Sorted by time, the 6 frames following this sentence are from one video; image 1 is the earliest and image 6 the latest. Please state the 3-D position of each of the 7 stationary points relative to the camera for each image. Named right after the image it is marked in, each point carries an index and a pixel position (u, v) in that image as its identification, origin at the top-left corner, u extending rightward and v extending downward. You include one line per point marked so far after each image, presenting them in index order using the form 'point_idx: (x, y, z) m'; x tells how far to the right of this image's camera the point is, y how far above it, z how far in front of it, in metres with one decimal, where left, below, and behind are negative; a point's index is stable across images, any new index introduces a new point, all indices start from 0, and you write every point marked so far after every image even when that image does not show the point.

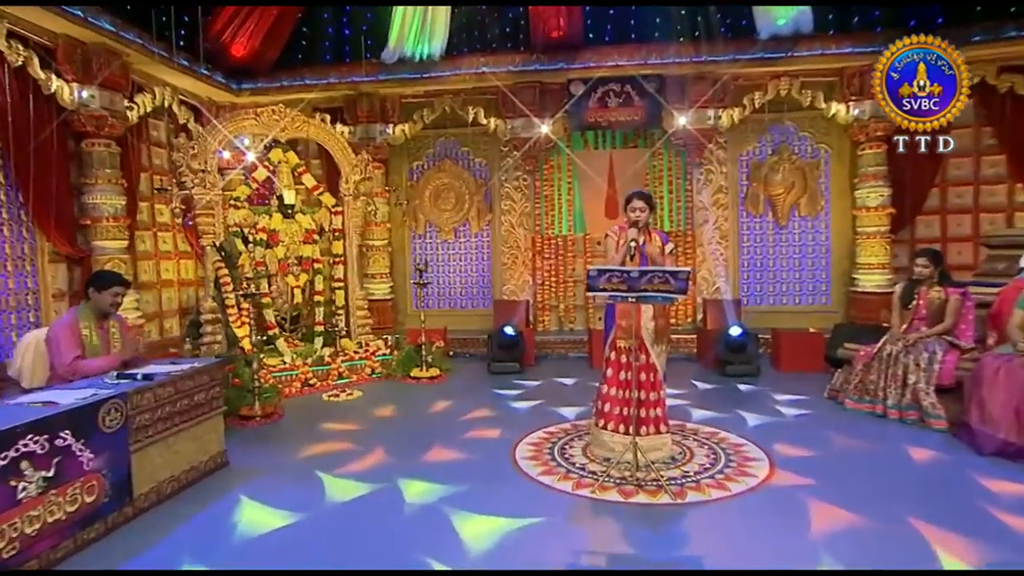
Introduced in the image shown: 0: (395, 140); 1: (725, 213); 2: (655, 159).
0: (-1.5, +1.9, +7.8) m
1: (+2.7, +1.0, +7.8) m
2: (+1.9, +1.7, +7.9) m
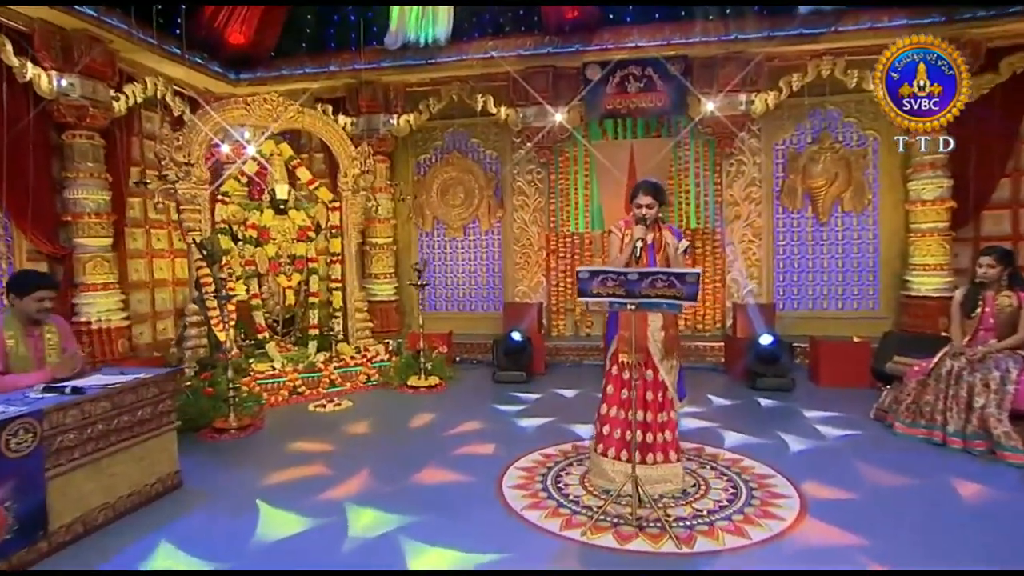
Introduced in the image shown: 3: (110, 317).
0: (-1.3, +1.9, +7.3) m
1: (+2.9, +0.9, +7.1) m
2: (+2.0, +1.6, +7.2) m
3: (-3.8, -0.3, +5.8) m
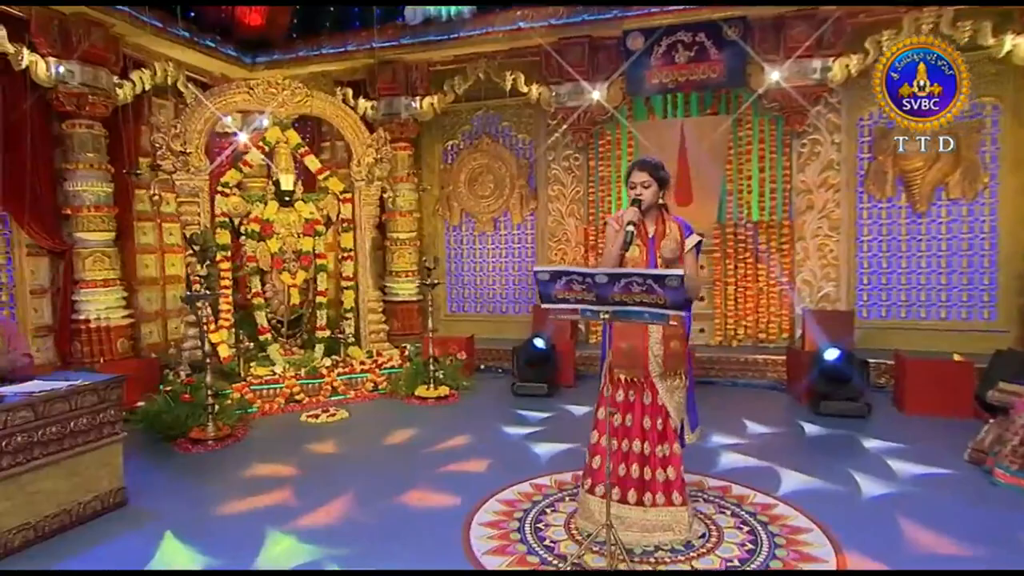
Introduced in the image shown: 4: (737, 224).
0: (-1.0, +1.9, +6.7) m
1: (+3.2, +0.9, +6.0) m
2: (+2.3, +1.6, +6.2) m
3: (-3.7, -0.3, +5.5) m
4: (+2.3, +0.7, +6.2) m
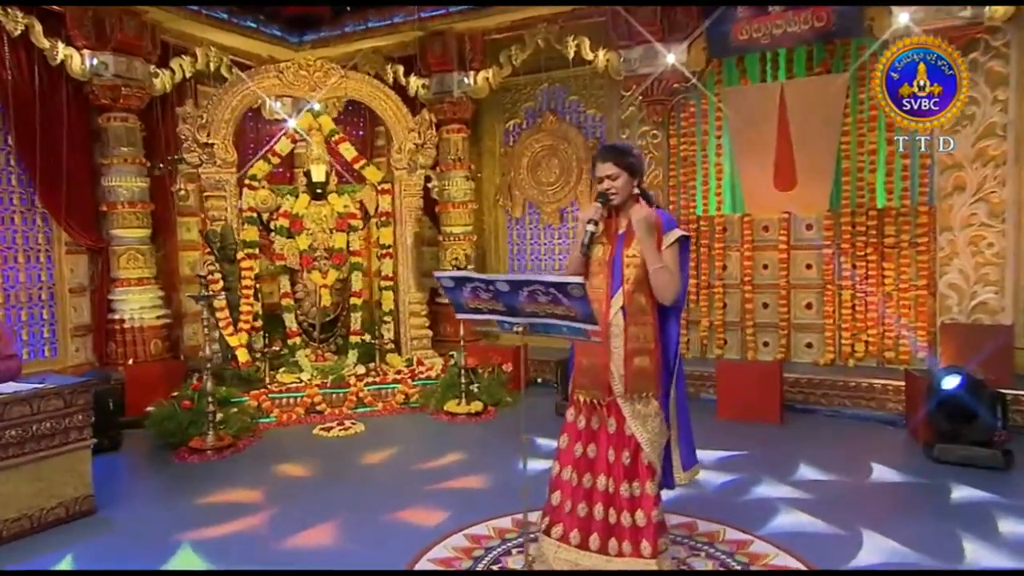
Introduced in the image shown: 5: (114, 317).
0: (-0.4, +1.9, +6.0) m
1: (+3.6, +0.9, +4.5) m
2: (+2.8, +1.6, +4.8) m
3: (-3.2, -0.2, +5.3) m
4: (+2.8, +0.6, +4.9) m
5: (-3.5, -0.3, +5.3) m
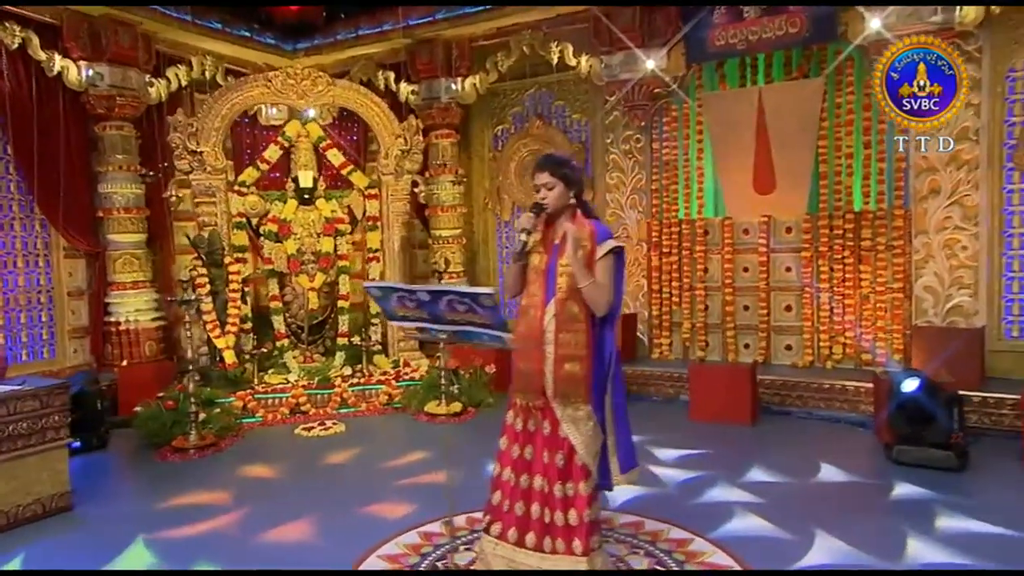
0: (-0.5, +1.9, +6.1) m
1: (+3.4, +0.8, +4.5) m
2: (+2.6, +1.6, +4.9) m
3: (-3.4, -0.3, +5.5) m
4: (+2.6, +0.6, +4.9) m
5: (-3.6, -0.3, +5.5) m
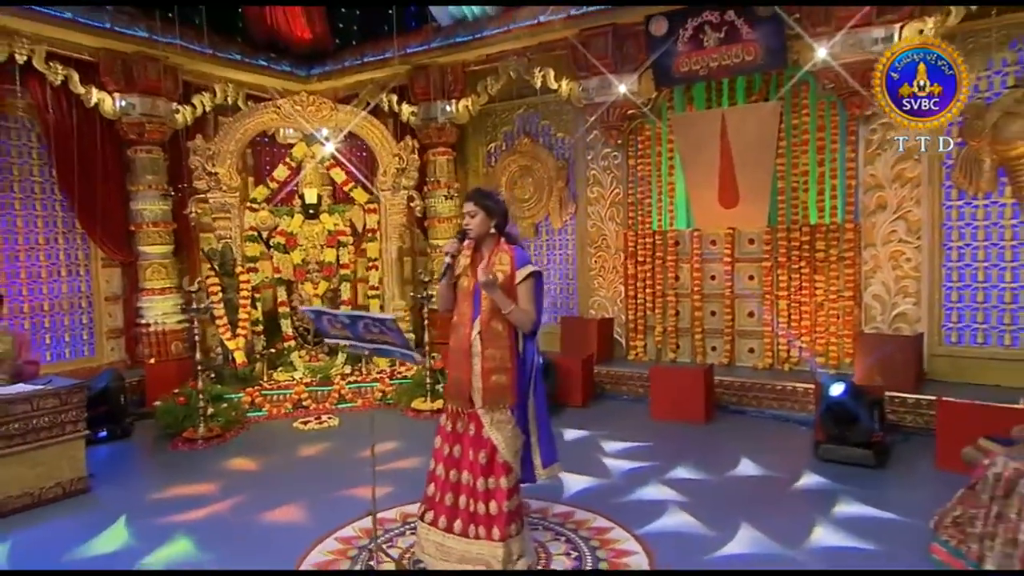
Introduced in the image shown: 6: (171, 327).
0: (-0.6, +1.8, +6.6) m
1: (+3.2, +0.8, +4.8) m
2: (+2.4, +1.5, +5.2) m
3: (-3.5, -0.3, +6.2) m
4: (+2.4, +0.5, +5.3) m
5: (-3.8, -0.3, +6.2) m
6: (-3.5, -0.4, +6.2) m
